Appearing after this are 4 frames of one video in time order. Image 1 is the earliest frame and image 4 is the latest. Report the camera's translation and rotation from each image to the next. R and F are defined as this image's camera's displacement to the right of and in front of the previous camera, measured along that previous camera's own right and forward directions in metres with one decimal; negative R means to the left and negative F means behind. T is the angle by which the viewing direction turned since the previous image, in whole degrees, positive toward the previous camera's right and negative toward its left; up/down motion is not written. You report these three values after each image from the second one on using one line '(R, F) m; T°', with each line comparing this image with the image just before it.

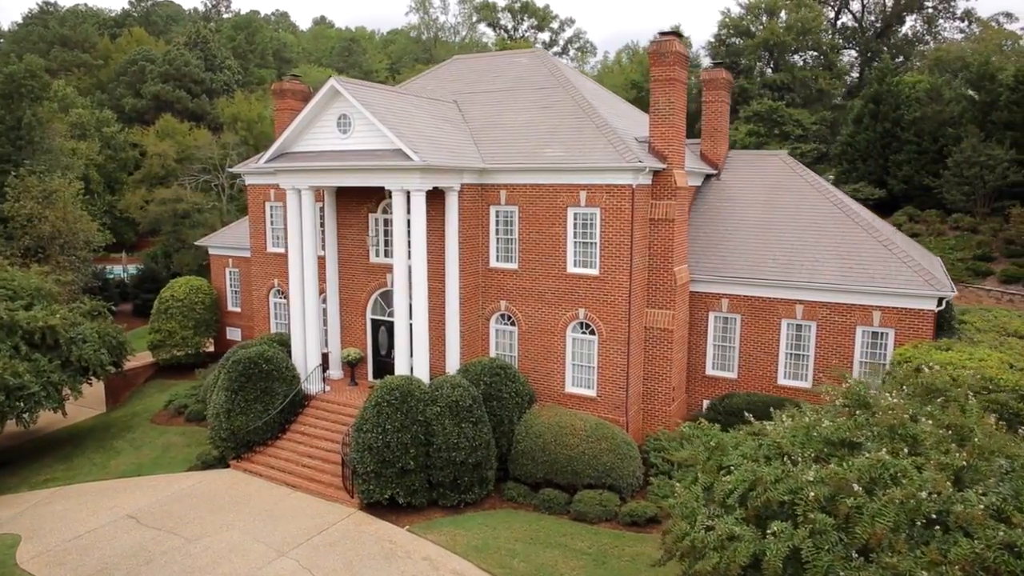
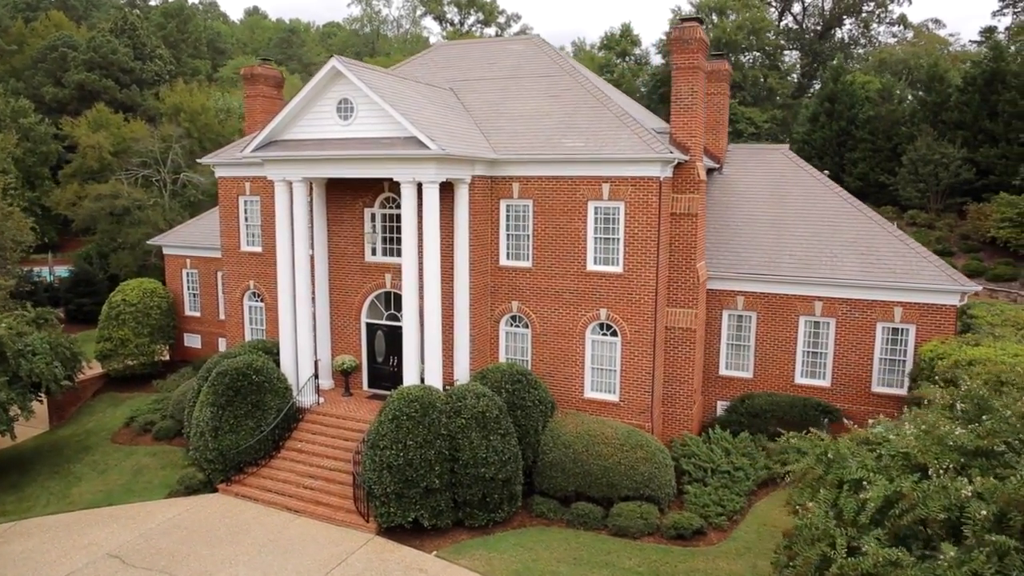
(-2.1, +1.4) m; +6°
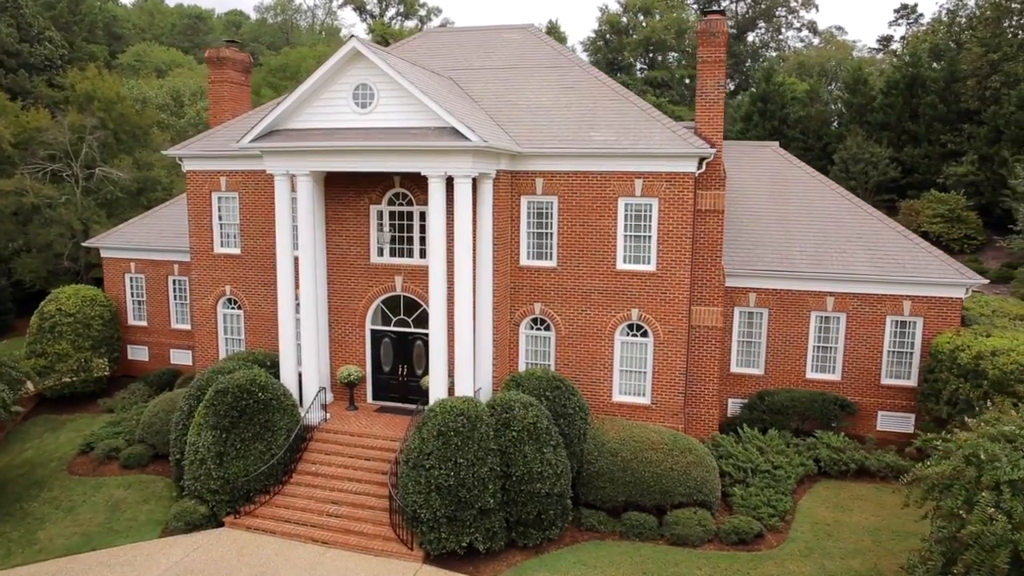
(-3.0, +1.2) m; +8°
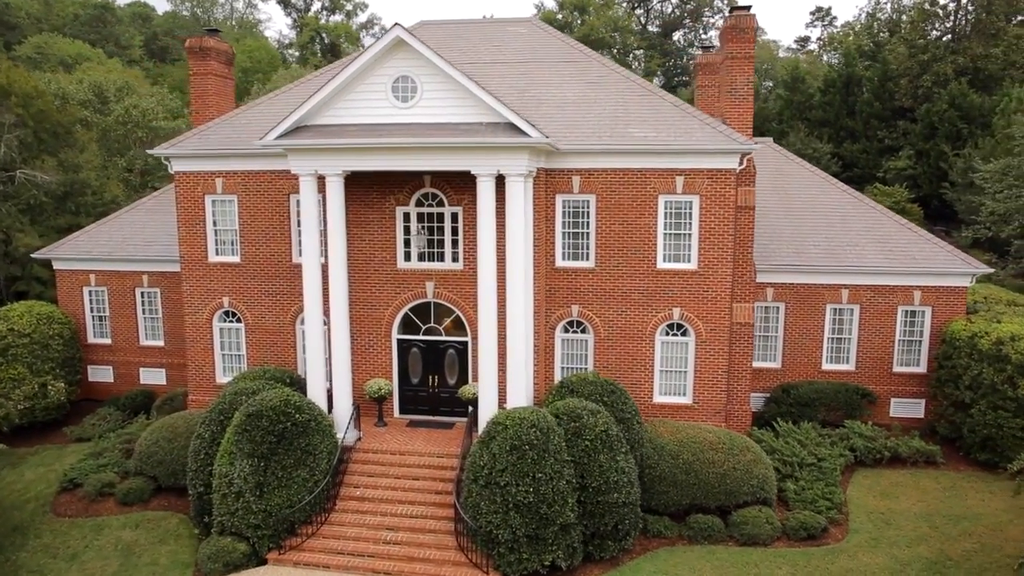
(-3.0, +0.9) m; +7°
